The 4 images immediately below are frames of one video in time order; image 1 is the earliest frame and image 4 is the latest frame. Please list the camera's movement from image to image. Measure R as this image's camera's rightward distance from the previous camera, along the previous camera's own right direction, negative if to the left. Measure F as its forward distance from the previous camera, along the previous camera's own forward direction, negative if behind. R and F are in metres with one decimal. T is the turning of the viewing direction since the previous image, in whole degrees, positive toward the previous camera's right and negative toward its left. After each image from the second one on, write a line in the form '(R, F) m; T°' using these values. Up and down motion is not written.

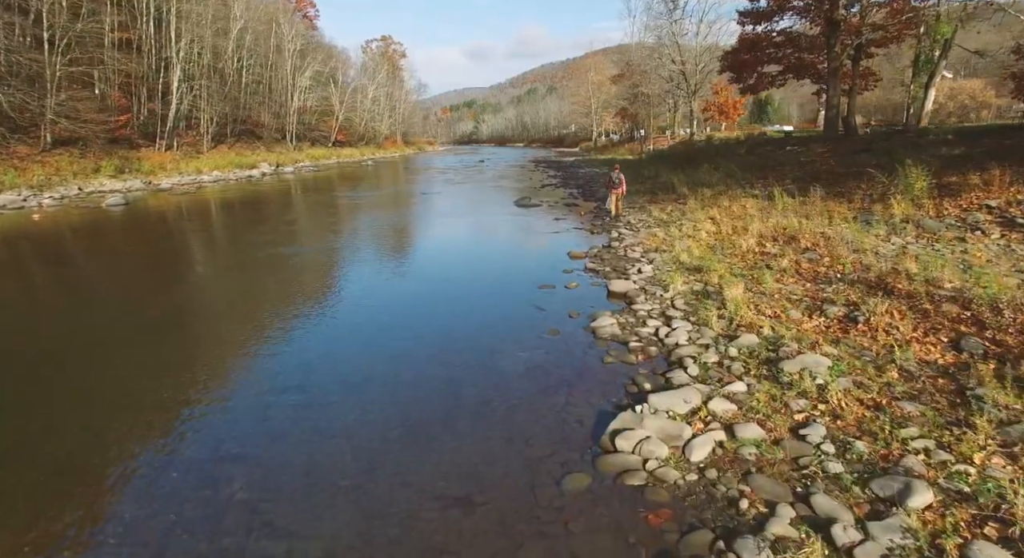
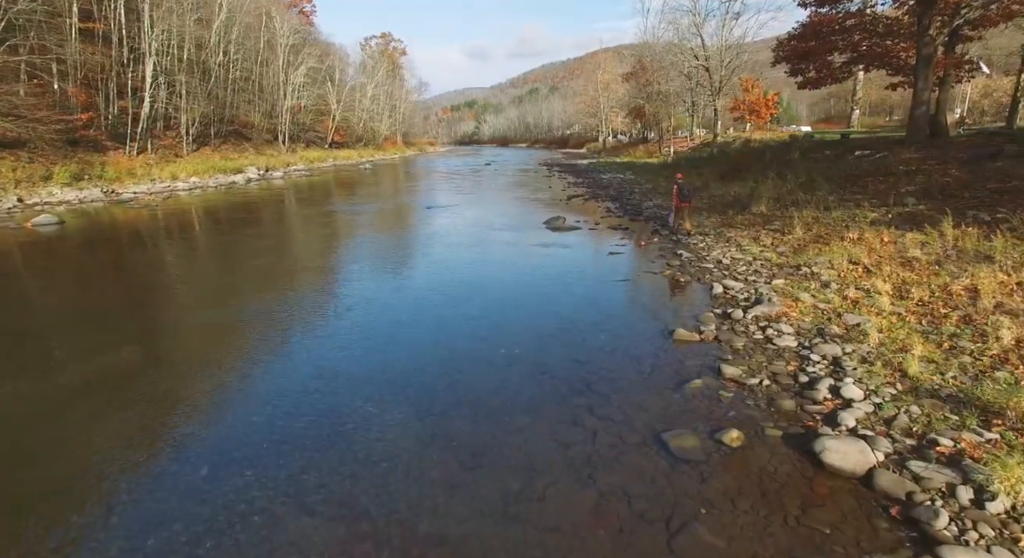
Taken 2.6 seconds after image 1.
(-0.8, +4.2) m; 0°
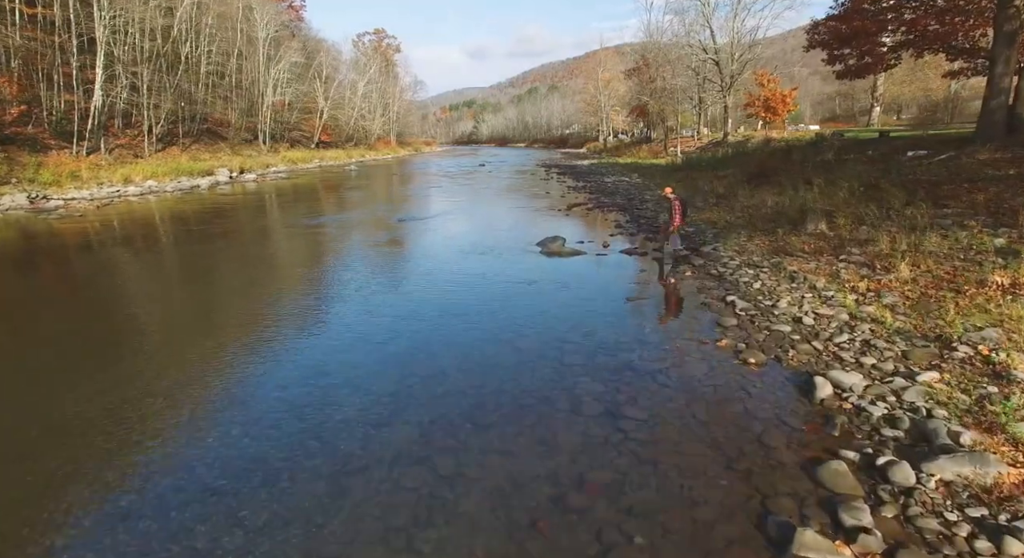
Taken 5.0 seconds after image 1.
(+0.3, +3.8) m; 0°
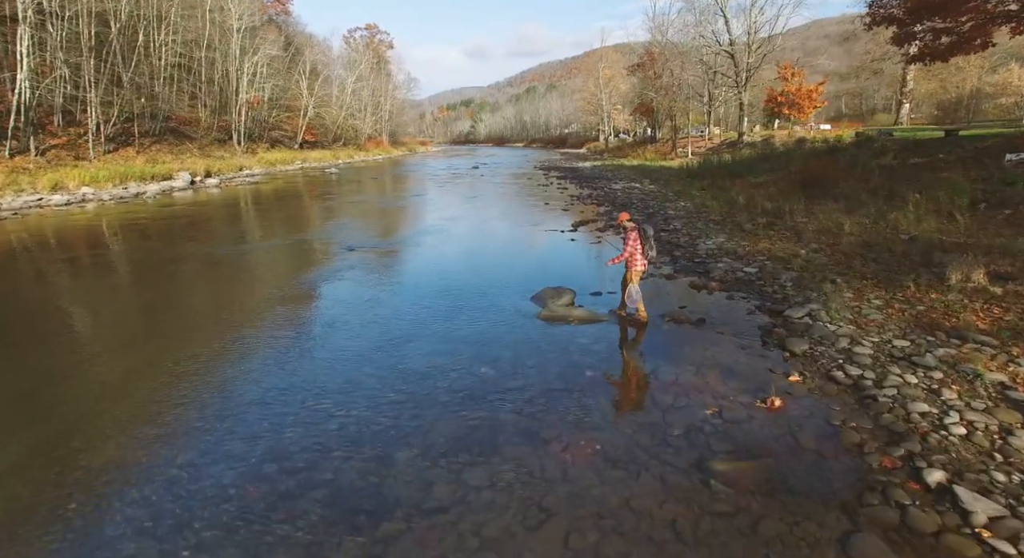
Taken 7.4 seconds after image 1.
(+0.2, +4.6) m; 0°
